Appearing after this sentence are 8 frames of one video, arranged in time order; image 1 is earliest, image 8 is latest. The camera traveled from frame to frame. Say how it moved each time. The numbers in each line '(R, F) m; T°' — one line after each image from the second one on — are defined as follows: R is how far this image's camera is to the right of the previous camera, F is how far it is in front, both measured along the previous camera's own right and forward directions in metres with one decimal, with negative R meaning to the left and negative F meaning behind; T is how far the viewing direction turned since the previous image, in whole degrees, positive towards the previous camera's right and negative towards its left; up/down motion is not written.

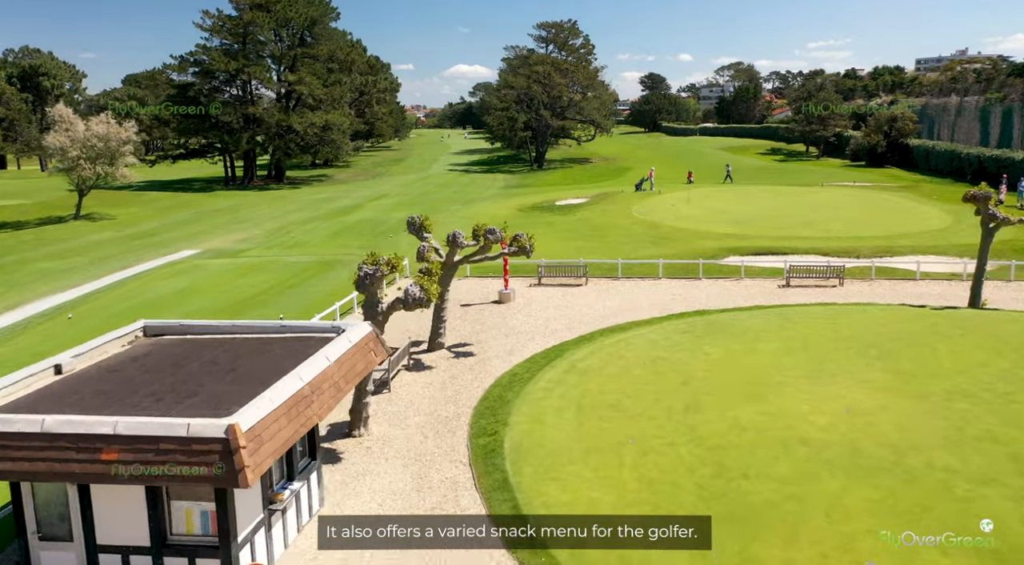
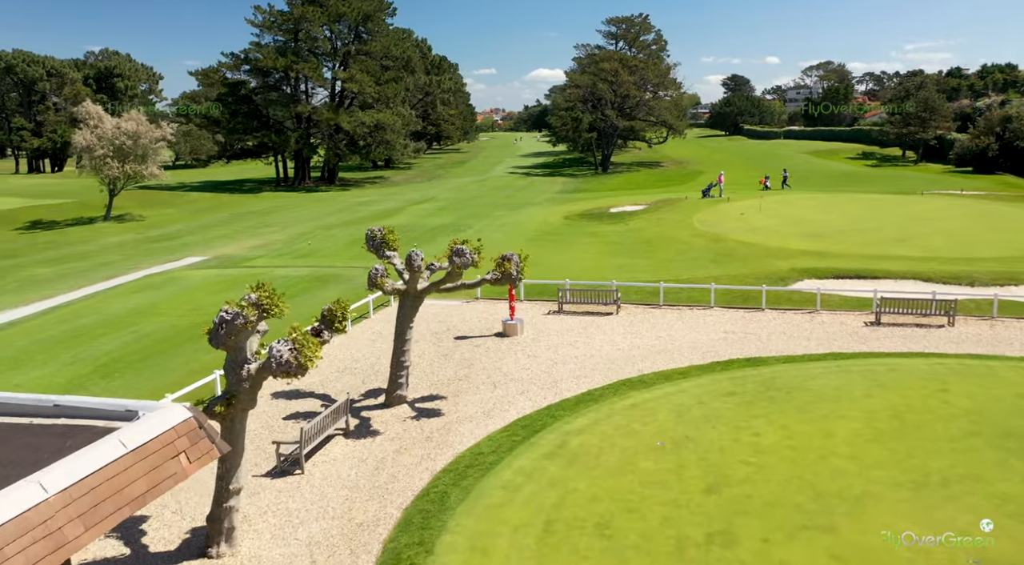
(+2.3, +6.5) m; -6°
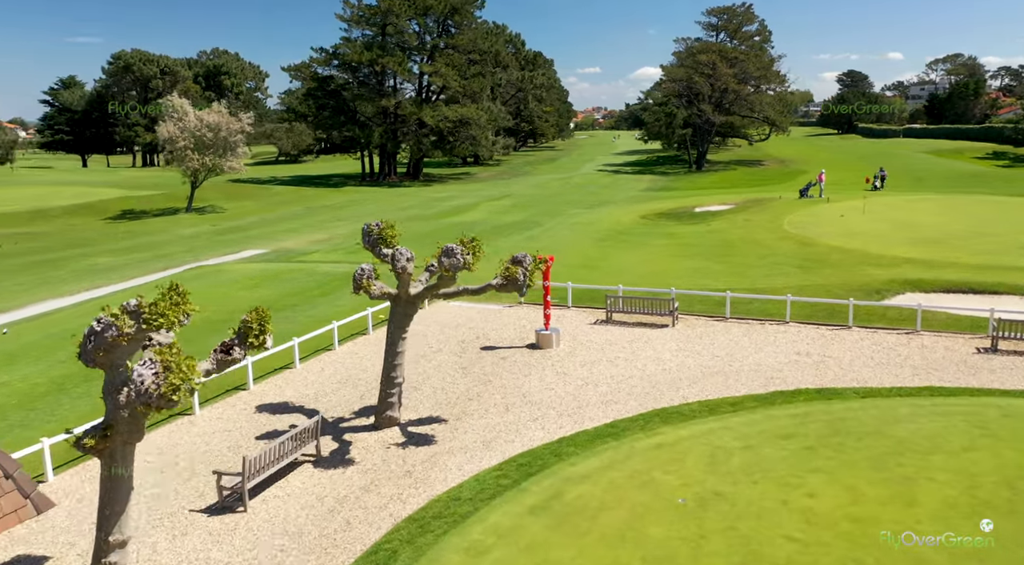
(+1.9, +3.2) m; -7°
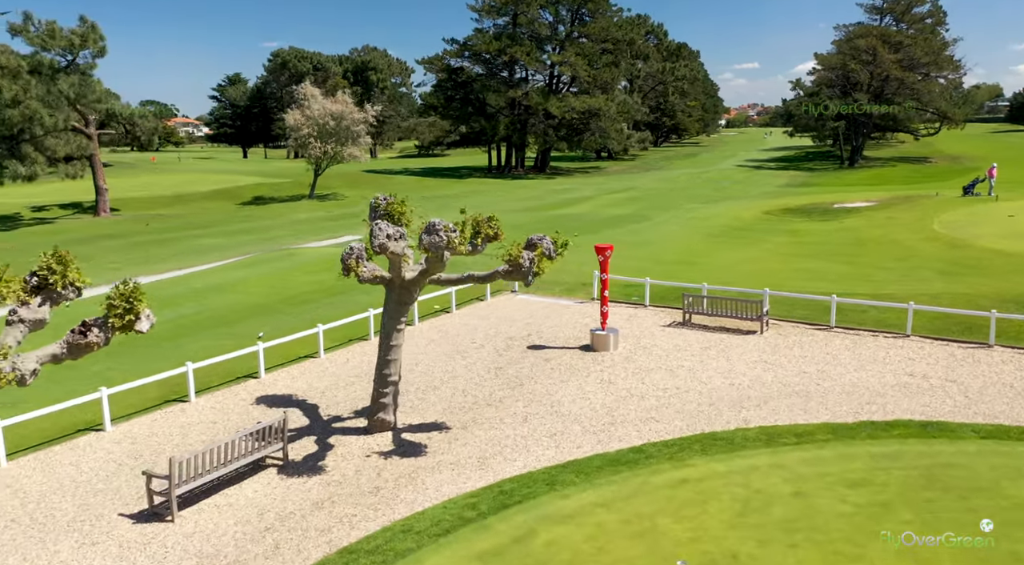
(+2.4, +2.9) m; -11°
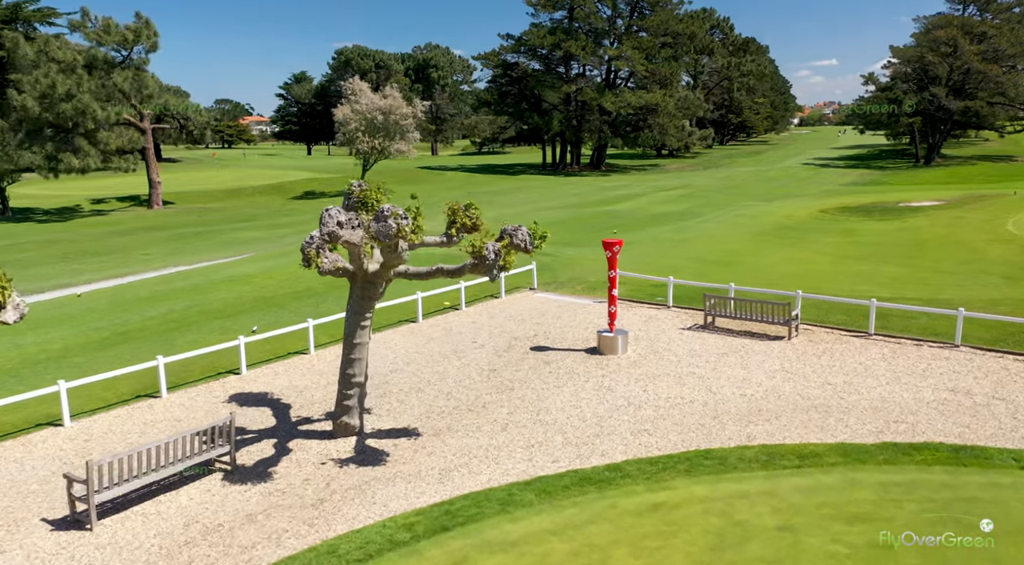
(+1.6, +1.4) m; -5°
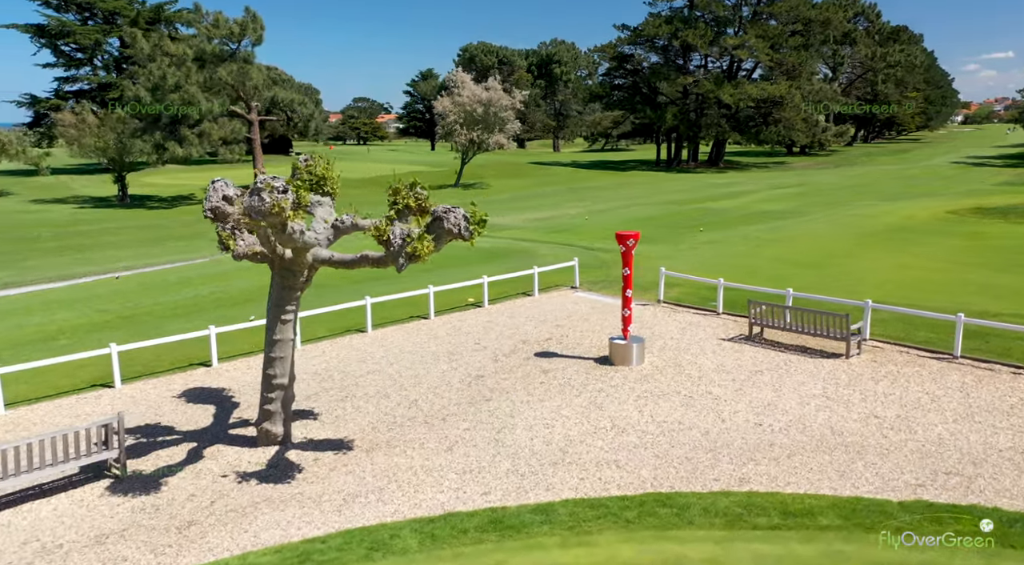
(+2.8, +2.4) m; -10°
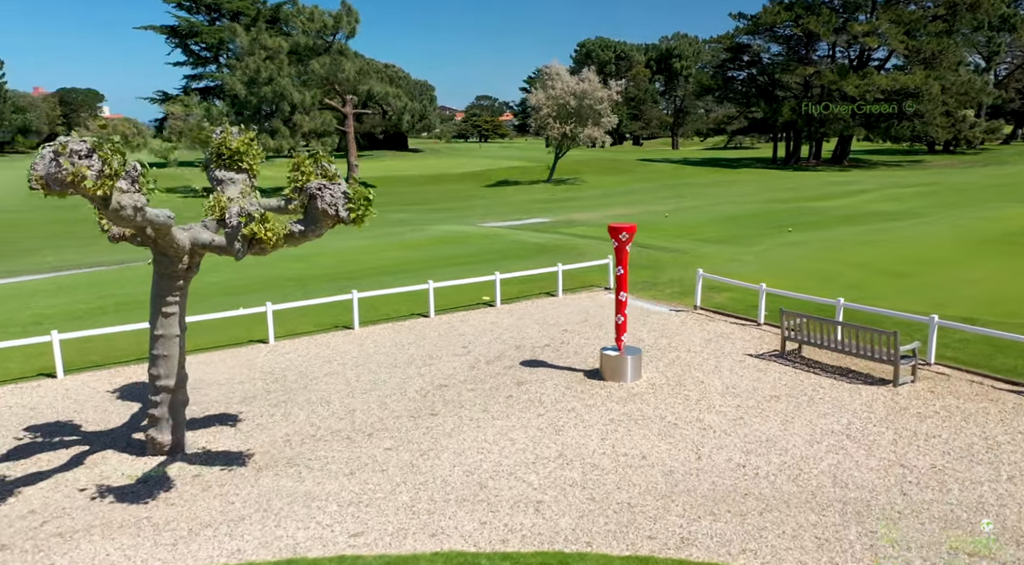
(+2.7, +2.3) m; -9°
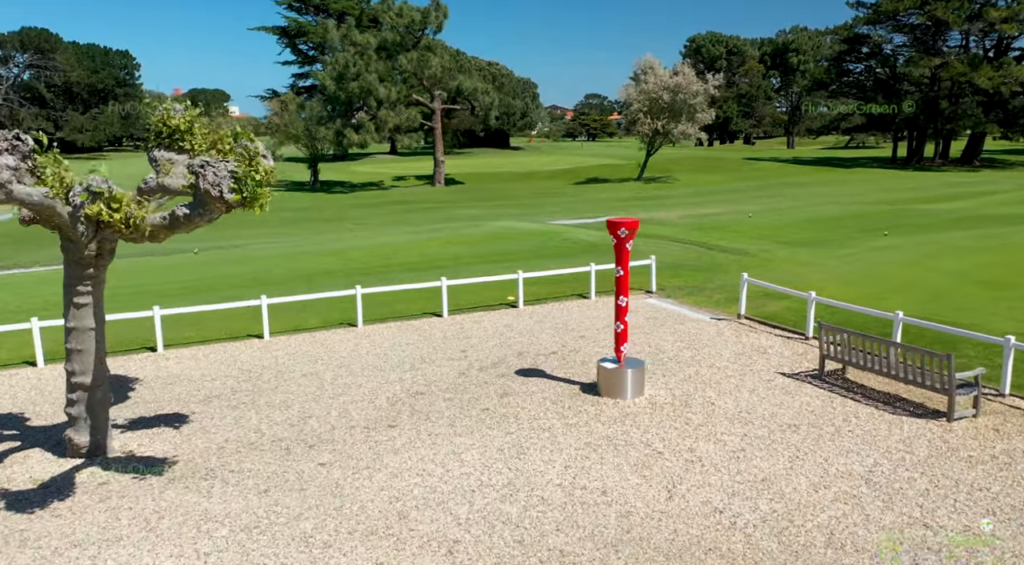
(+2.0, +1.6) m; -8°
